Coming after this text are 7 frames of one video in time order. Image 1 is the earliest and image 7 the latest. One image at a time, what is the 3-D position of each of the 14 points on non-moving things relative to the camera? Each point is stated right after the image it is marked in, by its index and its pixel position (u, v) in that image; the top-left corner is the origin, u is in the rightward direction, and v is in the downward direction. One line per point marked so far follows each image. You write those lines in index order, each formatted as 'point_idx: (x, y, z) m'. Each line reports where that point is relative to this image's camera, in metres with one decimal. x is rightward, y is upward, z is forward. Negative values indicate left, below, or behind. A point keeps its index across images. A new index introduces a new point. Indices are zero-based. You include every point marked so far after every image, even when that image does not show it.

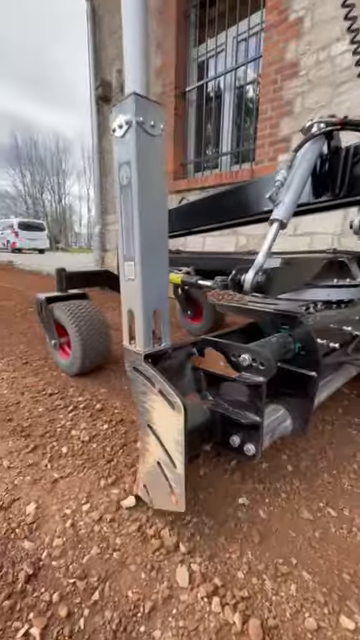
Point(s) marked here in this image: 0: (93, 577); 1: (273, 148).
0: (-0.2, -0.7, +0.8) m
1: (+1.0, +1.8, +3.2) m
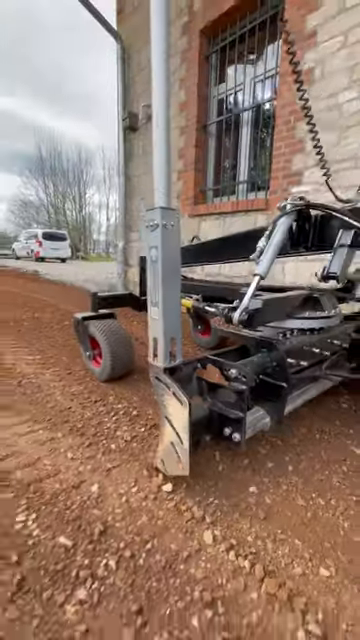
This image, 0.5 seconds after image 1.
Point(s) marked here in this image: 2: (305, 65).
0: (-0.1, -0.8, +1.1) m
1: (+1.3, +1.6, +3.5) m
2: (+1.4, +2.8, +3.2) m
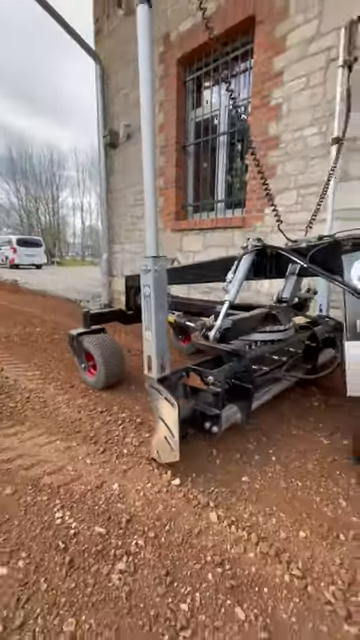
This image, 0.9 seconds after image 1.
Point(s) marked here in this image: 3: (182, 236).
0: (-0.1, -0.9, +1.4) m
1: (+1.0, +1.5, +3.9) m
2: (+1.1, +2.7, +3.6) m
3: (0.0, +1.4, +4.8) m
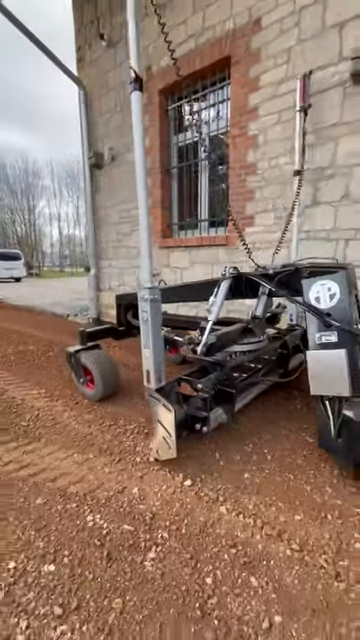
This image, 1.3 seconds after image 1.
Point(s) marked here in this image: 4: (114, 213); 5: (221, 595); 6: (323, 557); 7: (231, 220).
0: (0.0, -1.1, +1.6) m
1: (+0.9, +1.4, +4.2) m
2: (+0.9, +2.5, +4.0) m
3: (-0.2, +1.1, +5.1) m
4: (-1.3, +2.2, +6.0) m
5: (+0.2, -1.1, +1.2) m
6: (+0.7, -1.1, +1.4) m
7: (+0.7, +1.5, +4.3) m
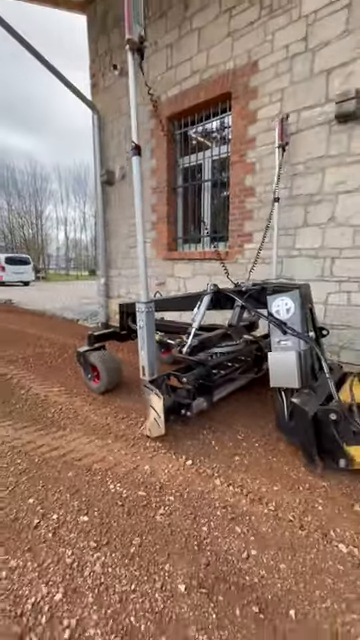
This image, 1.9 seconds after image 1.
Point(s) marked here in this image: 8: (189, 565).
0: (0.0, -1.1, +2.1) m
1: (+0.9, +1.3, +4.7) m
2: (+1.0, +2.4, +4.4) m
3: (-0.1, +1.0, +5.6) m
4: (-1.2, +2.0, +6.5) m
5: (+0.2, -1.2, +1.7) m
6: (+0.7, -1.2, +1.8) m
7: (+0.8, +1.3, +4.8) m
8: (0.0, -1.2, +1.5) m
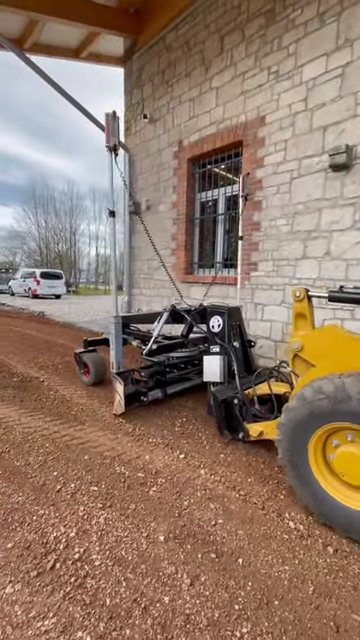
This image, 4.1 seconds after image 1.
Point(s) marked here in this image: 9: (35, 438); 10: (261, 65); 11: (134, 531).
0: (0.0, -1.3, +2.5) m
1: (+1.2, +0.9, +5.2) m
2: (+1.3, +2.1, +5.0) m
3: (+0.2, +0.7, +6.2) m
4: (-0.8, +1.7, +7.2) m
5: (+0.1, -1.3, +2.1) m
6: (+0.6, -1.3, +2.2) m
7: (+1.1, +1.0, +5.3) m
8: (-0.1, -1.4, +2.0) m
9: (-1.5, -1.2, +3.0) m
10: (+1.3, +4.1, +4.8) m
11: (-0.3, -1.4, +1.9) m
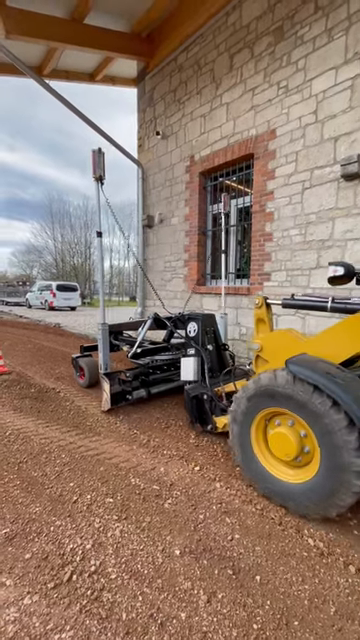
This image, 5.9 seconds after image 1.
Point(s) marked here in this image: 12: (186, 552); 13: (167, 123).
0: (+0.1, -1.4, +2.5) m
1: (+1.4, +0.7, +5.2) m
2: (+1.5, +1.9, +5.0) m
3: (+0.5, +0.5, +6.2) m
4: (-0.5, +1.4, +7.3) m
5: (+0.2, -1.4, +2.1) m
6: (+0.7, -1.4, +2.2) m
7: (+1.3, +0.8, +5.3) m
8: (0.0, -1.4, +2.0) m
9: (-1.3, -1.3, +3.0) m
10: (+1.5, +3.9, +4.9) m
11: (-0.2, -1.4, +1.9) m
12: (0.0, -1.5, +1.9) m
13: (-0.3, +4.5, +6.8) m
